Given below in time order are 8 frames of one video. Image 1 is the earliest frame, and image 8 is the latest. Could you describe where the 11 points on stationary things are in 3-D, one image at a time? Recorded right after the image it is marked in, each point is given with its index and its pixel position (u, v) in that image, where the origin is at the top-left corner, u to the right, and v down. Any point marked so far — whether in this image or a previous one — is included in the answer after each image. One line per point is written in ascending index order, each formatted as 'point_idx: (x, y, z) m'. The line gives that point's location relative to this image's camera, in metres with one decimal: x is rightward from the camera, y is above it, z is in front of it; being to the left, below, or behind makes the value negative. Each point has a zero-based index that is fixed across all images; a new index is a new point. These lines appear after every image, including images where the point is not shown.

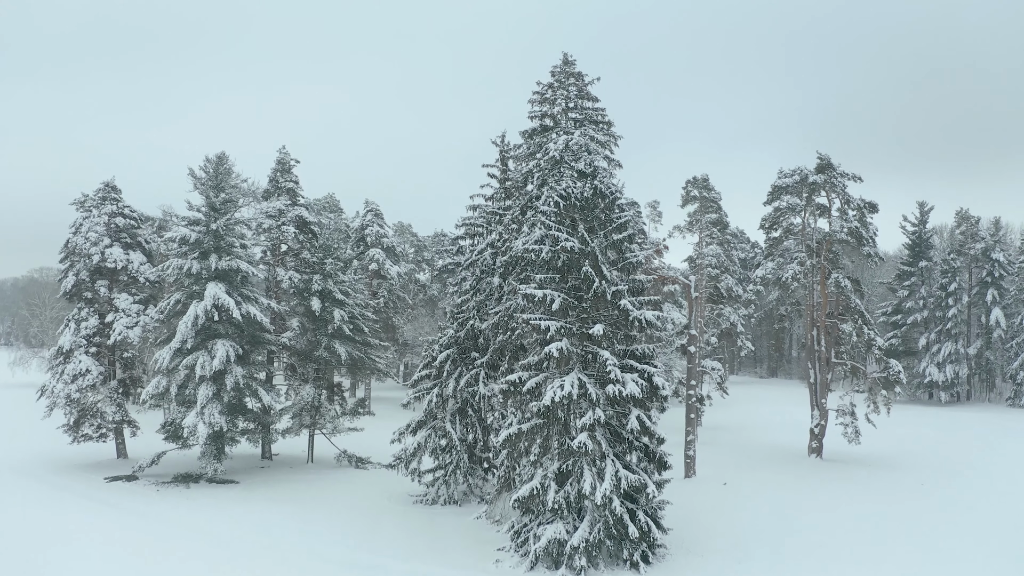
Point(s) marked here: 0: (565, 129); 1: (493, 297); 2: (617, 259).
0: (+1.5, +4.7, +14.7) m
1: (-0.6, -0.3, +16.2) m
2: (+2.9, +0.7, +13.8) m
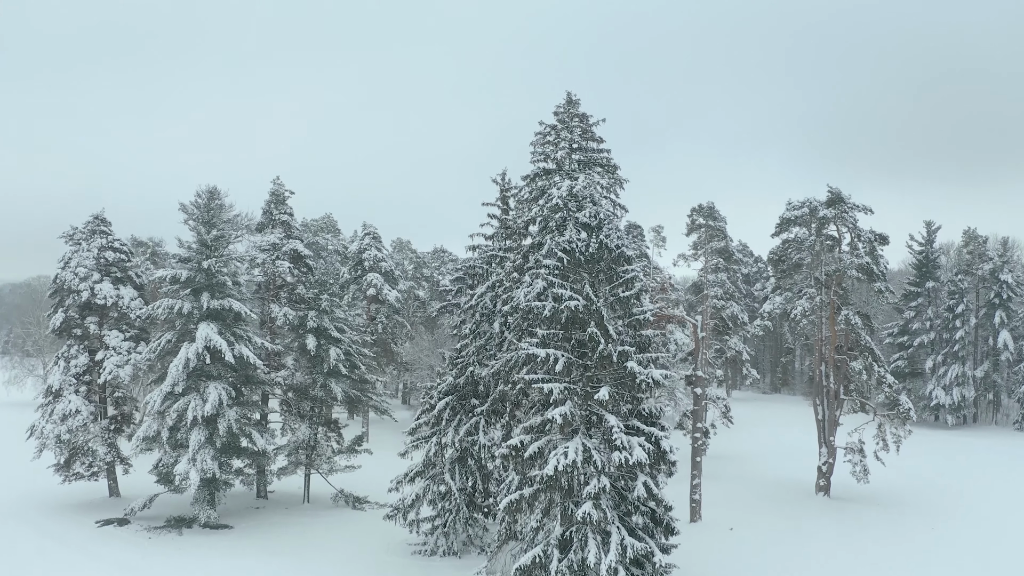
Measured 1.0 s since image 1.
0: (+1.6, +3.2, +14.2) m
1: (-0.5, -1.8, +15.7) m
2: (+2.9, -0.7, +13.2) m
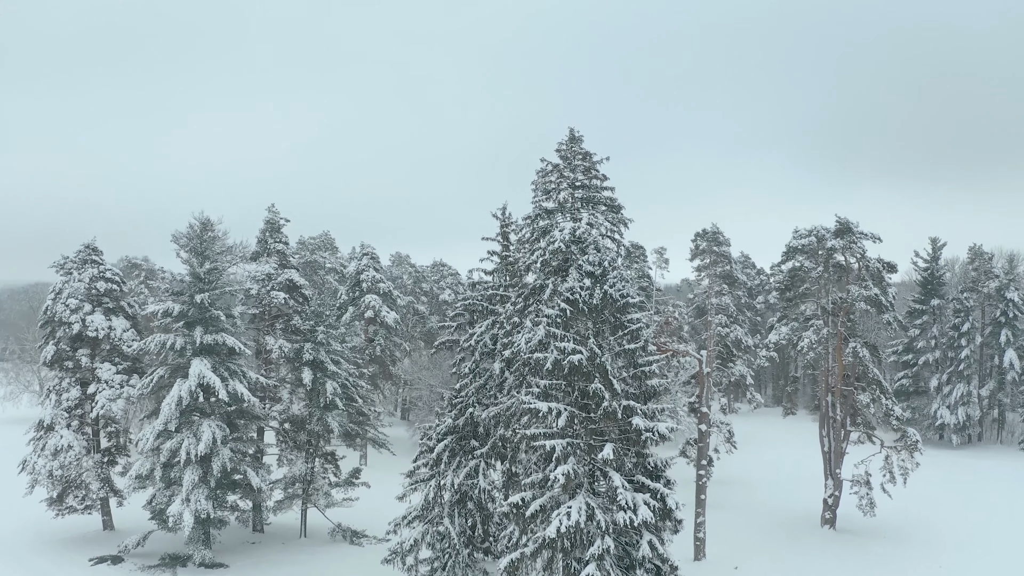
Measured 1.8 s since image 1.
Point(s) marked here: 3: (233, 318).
0: (+1.6, +2.0, +13.7) m
1: (-0.5, -3.0, +15.2) m
2: (+2.9, -2.0, +12.8) m
3: (-10.5, -1.2, +19.0) m
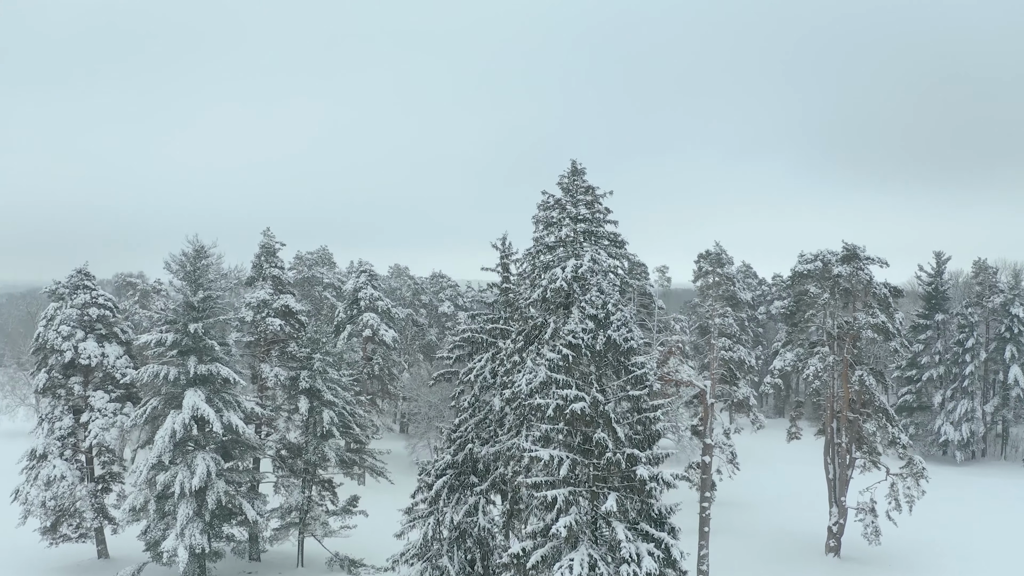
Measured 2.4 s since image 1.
0: (+1.6, +0.9, +13.4) m
1: (-0.5, -4.0, +14.9) m
2: (+2.9, -3.0, +12.5) m
3: (-10.5, -2.2, +18.7) m
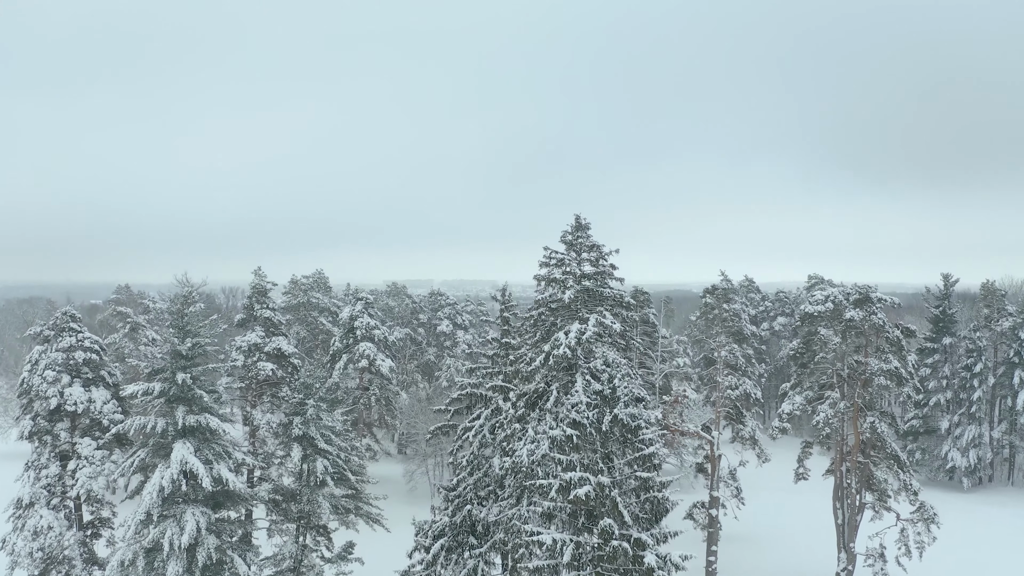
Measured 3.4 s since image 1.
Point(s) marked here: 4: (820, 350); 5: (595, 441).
0: (+1.6, -0.7, +12.7) m
1: (-0.5, -5.6, +14.3) m
2: (+3.0, -4.6, +11.8) m
3: (-10.5, -3.8, +18.0) m
4: (+12.0, -2.4, +19.8) m
5: (+1.9, -3.6, +11.9) m
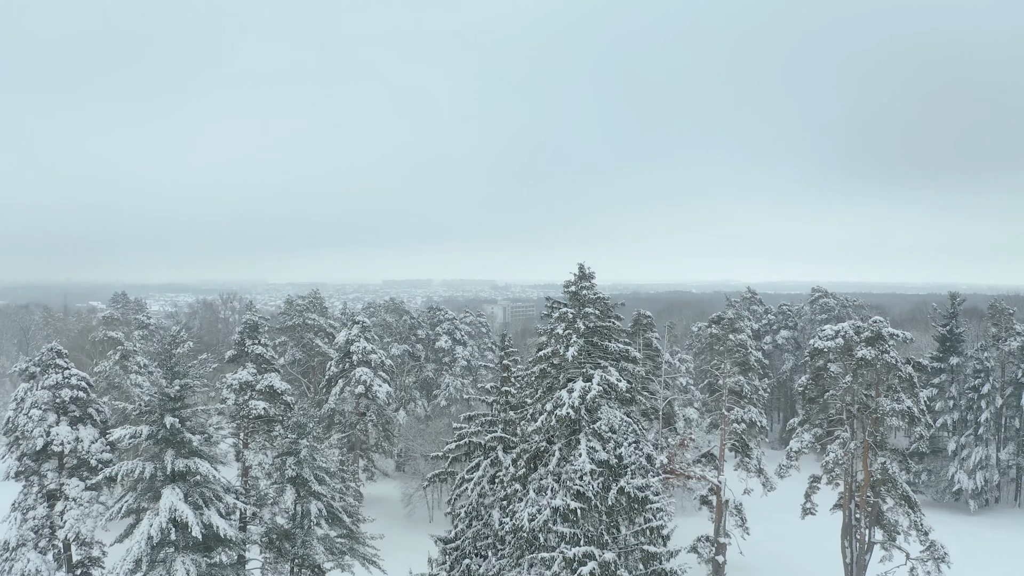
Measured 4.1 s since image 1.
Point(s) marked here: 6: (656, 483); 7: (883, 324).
0: (+1.6, -2.0, +12.1) m
1: (-0.5, -6.9, +13.7) m
2: (+3.0, -5.9, +11.3) m
3: (-10.5, -5.0, +17.4) m
4: (+12.0, -3.7, +19.2) m
5: (+1.9, -4.9, +11.3) m
6: (+3.2, -4.3, +11.3) m
7: (+13.0, -1.3, +17.7) m
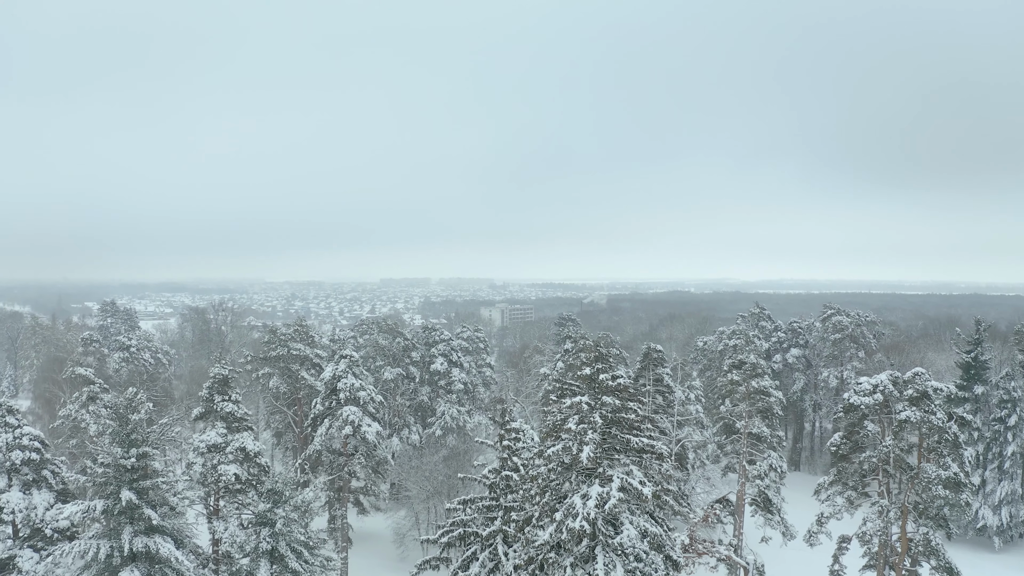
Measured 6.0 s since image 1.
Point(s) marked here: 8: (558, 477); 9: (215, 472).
0: (+1.7, -3.6, +10.2) m
1: (-0.4, -8.6, +11.8) m
2: (+3.0, -7.6, +9.4) m
3: (-10.4, -6.6, +15.5) m
4: (+12.1, -5.3, +17.4) m
5: (+2.0, -6.6, +9.4) m
6: (+3.3, -6.0, +9.4) m
7: (+13.0, -2.9, +15.9) m
8: (+1.0, -3.8, +10.6) m
9: (-9.4, -5.7, +16.1) m
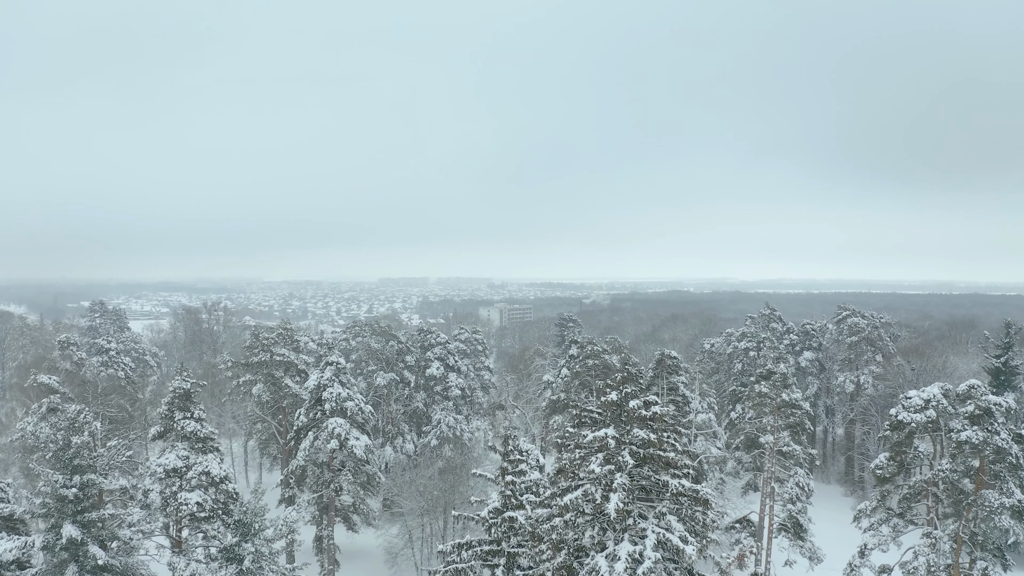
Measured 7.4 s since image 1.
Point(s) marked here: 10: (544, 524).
0: (+1.8, -3.7, +8.3) m
1: (-0.3, -8.6, +9.8) m
2: (+3.1, -7.7, +7.4) m
3: (-10.4, -6.7, +13.5) m
4: (+12.1, -5.4, +15.4) m
5: (+2.1, -6.6, +7.5) m
6: (+3.4, -6.0, +7.5) m
7: (+13.1, -2.9, +13.9) m
8: (+1.0, -3.8, +8.6) m
9: (-9.4, -5.8, +14.1) m
10: (+0.6, -4.2, +9.5) m
